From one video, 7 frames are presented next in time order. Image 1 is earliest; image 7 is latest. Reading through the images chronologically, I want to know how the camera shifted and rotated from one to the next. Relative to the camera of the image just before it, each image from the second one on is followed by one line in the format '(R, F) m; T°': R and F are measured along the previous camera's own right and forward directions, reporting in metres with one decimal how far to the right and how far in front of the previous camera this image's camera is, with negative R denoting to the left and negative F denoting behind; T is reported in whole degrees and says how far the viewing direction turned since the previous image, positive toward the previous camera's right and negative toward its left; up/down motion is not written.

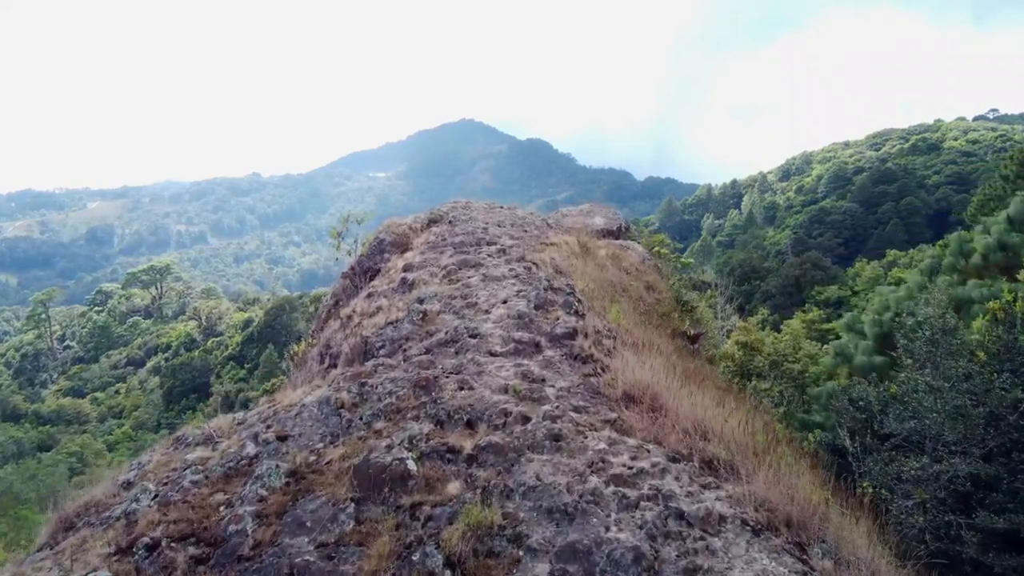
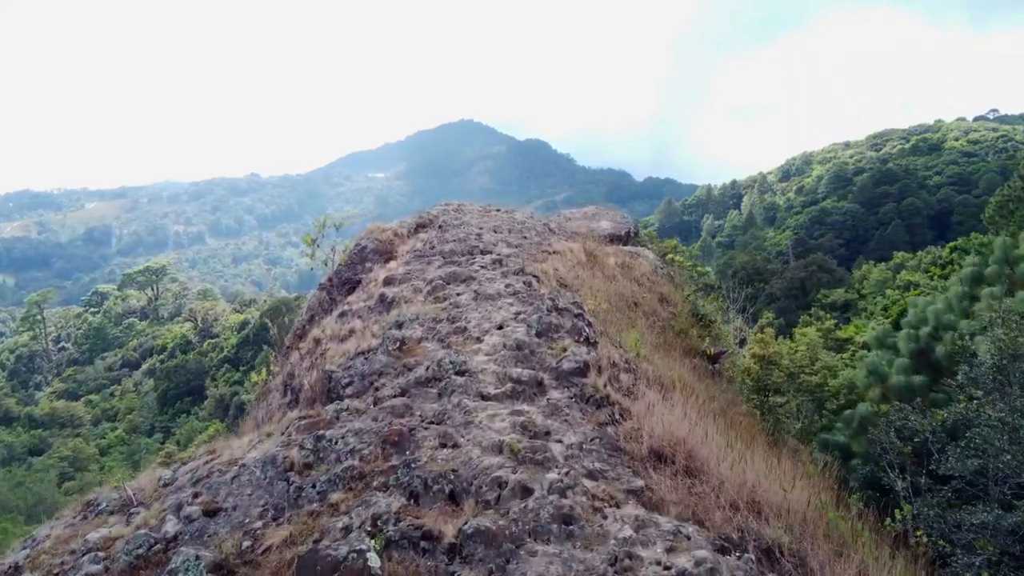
(0.0, +1.0) m; 0°
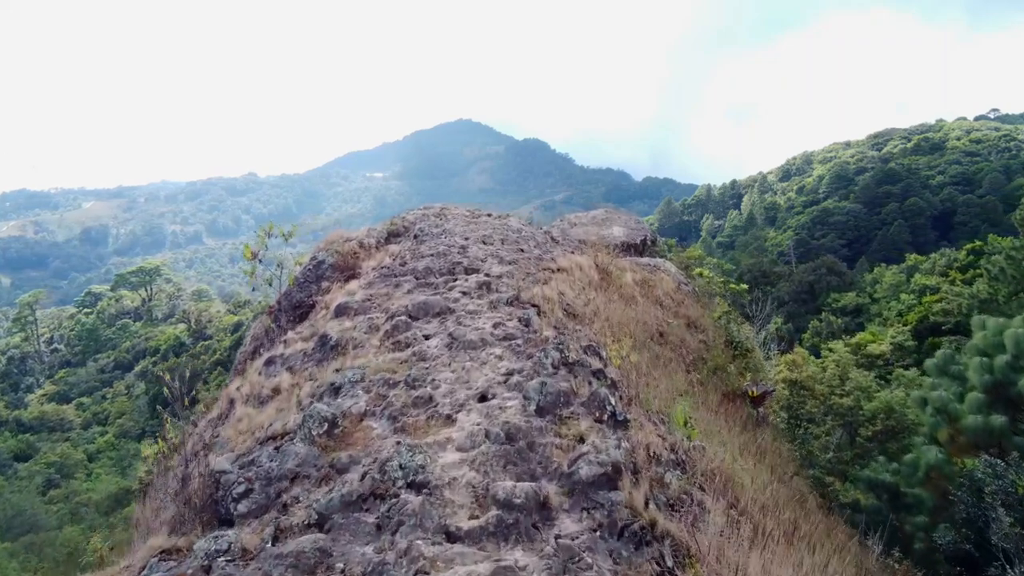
(+0.1, +1.5) m; 0°
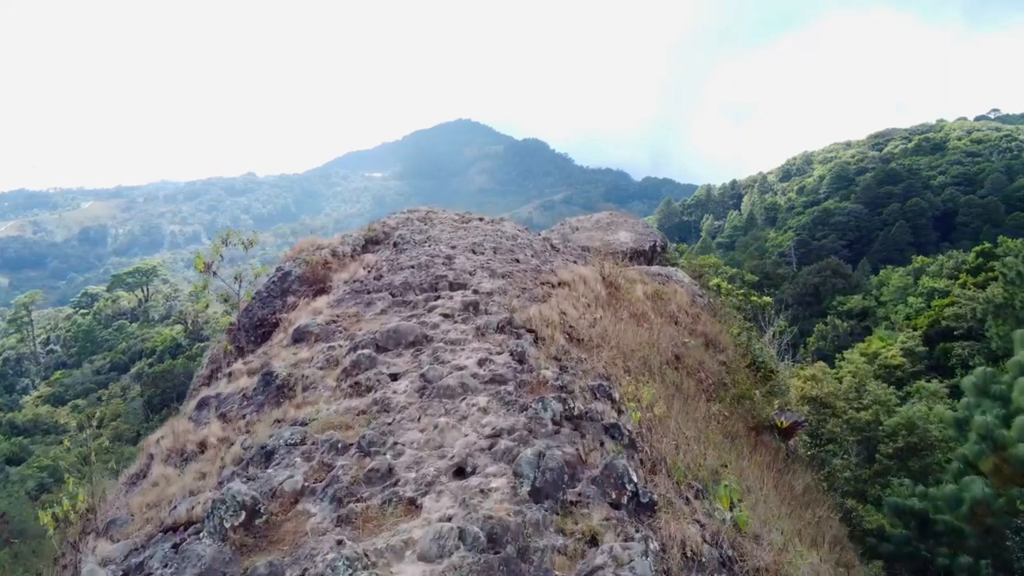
(0.0, +0.8) m; 0°
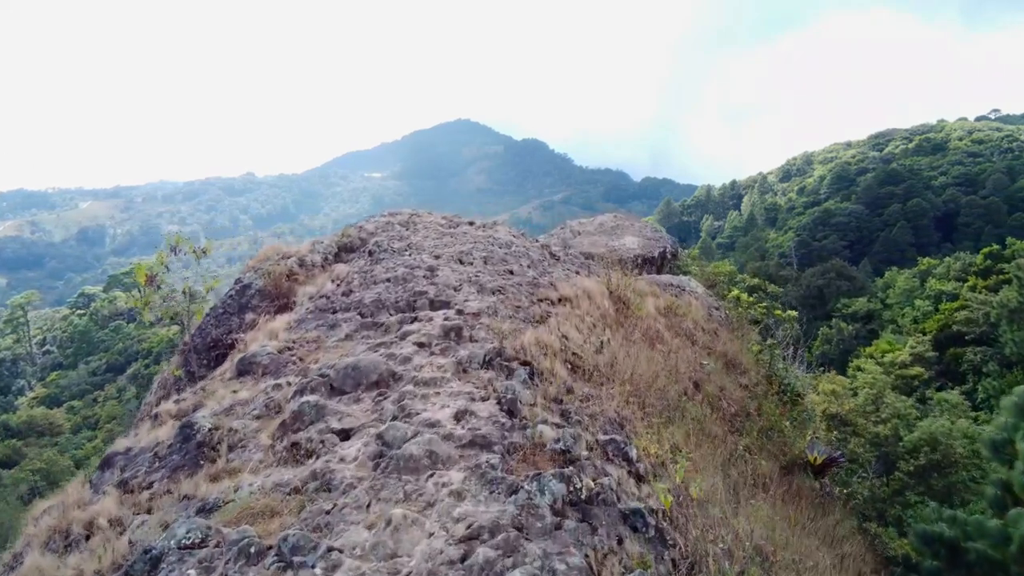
(0.0, +0.7) m; 0°
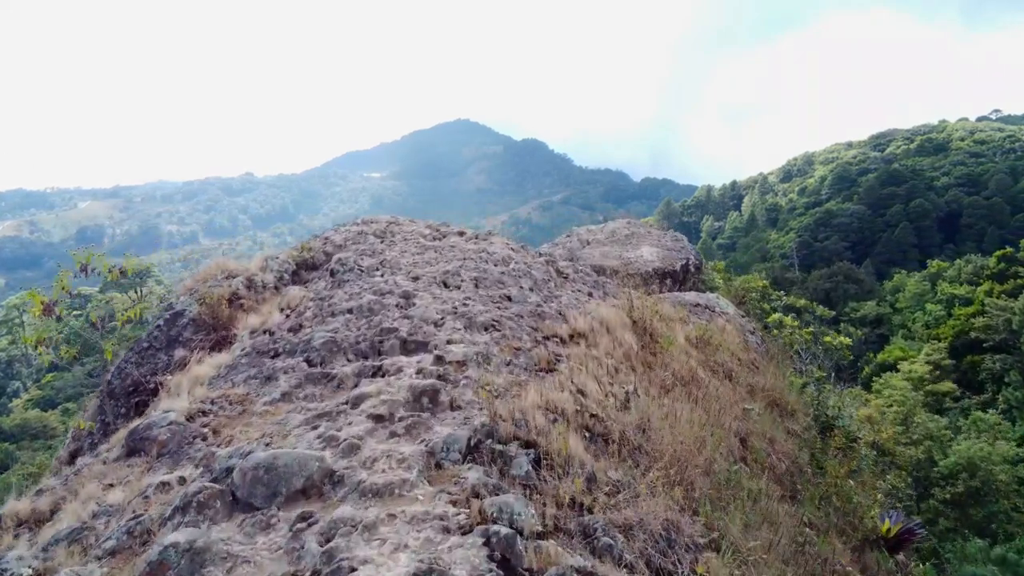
(0.0, +0.9) m; 0°
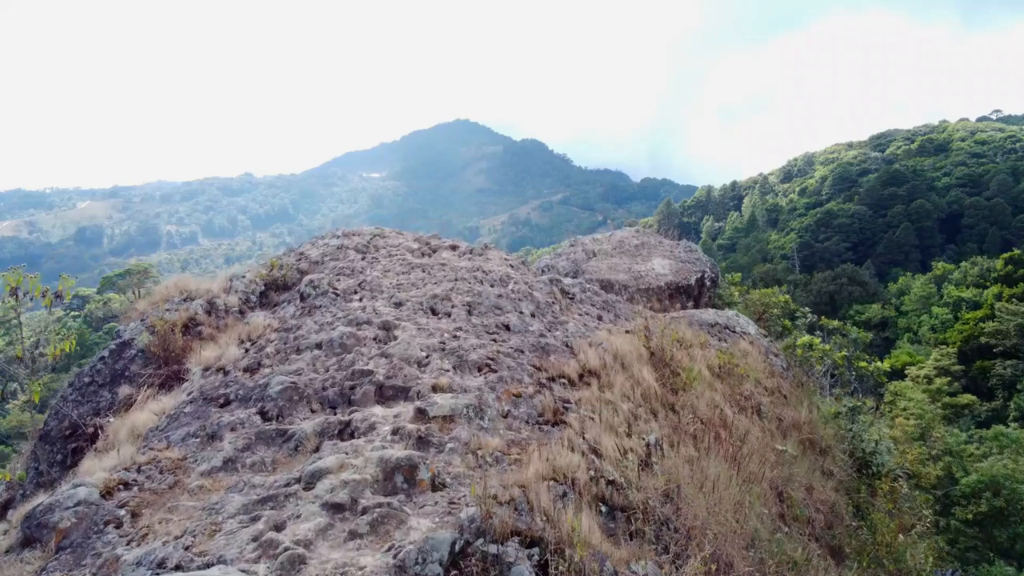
(0.0, +0.5) m; 0°
